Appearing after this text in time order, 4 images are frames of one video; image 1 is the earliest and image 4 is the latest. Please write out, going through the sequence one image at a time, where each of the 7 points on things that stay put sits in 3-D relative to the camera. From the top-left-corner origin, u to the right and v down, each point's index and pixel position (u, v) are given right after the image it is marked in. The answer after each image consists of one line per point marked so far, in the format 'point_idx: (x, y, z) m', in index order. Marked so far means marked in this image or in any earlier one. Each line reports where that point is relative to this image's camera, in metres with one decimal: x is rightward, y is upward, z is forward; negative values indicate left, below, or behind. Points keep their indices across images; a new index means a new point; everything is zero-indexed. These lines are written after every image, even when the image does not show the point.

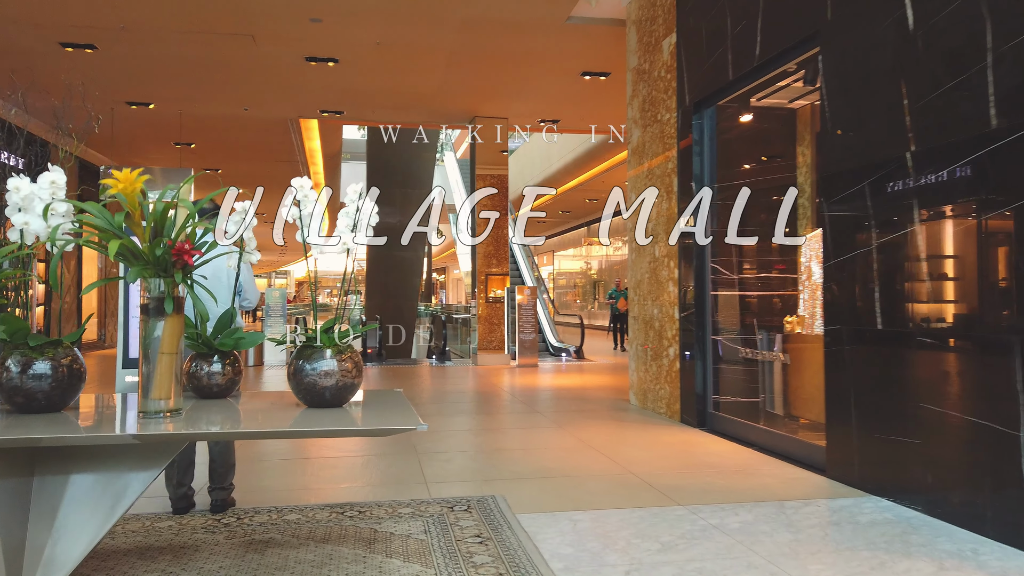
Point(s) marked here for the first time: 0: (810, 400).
0: (+1.7, -0.6, +4.2) m
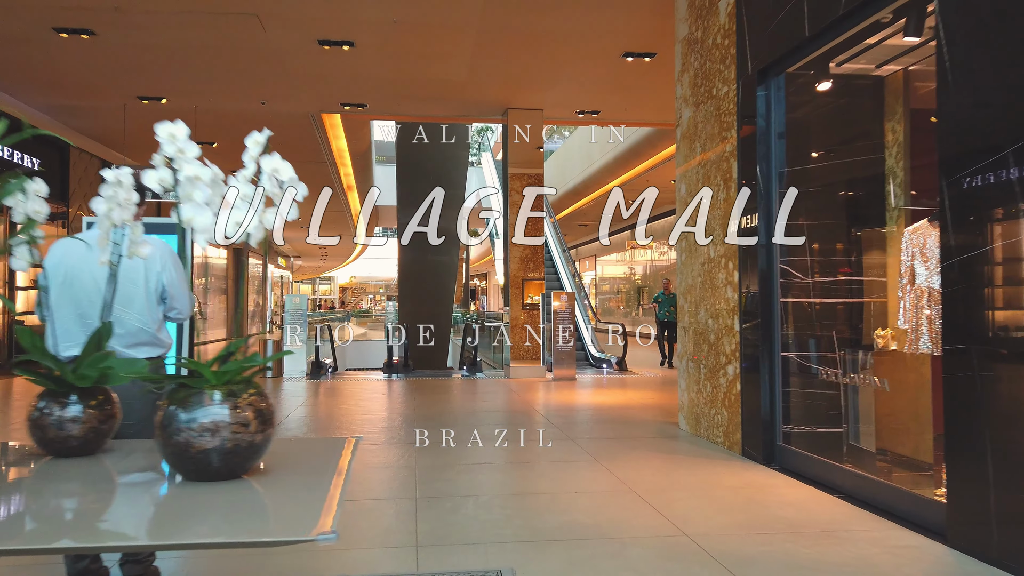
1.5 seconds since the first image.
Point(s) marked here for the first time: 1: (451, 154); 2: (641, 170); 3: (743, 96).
0: (+1.7, -0.6, +3.3) m
1: (-1.1, +2.4, +13.3) m
2: (+2.3, +2.1, +13.4) m
3: (+1.4, +1.1, +4.4) m
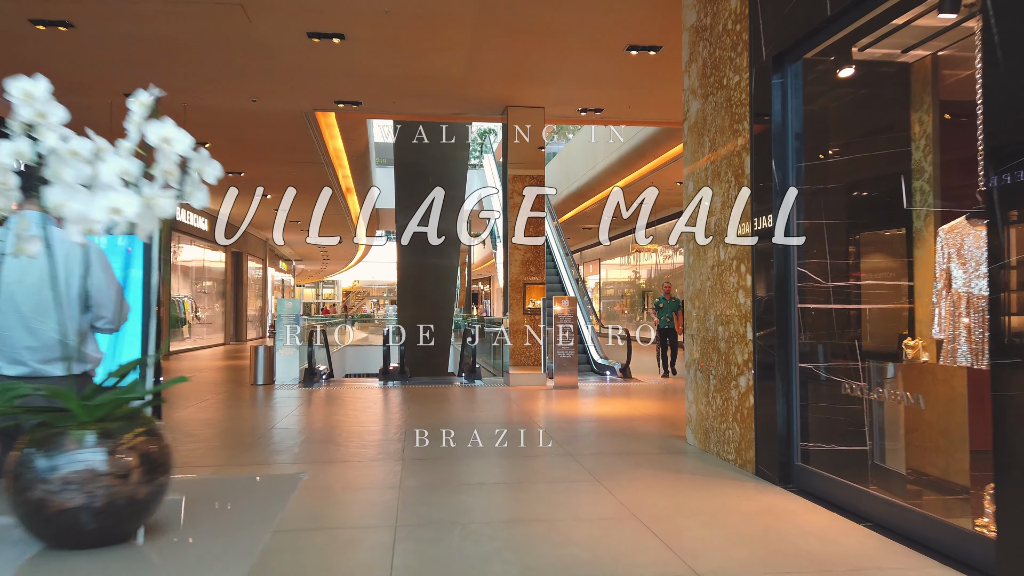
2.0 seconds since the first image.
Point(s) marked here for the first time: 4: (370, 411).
0: (+1.7, -0.7, +2.9) m
1: (-1.1, +2.3, +13.0) m
2: (+2.3, +2.0, +13.1) m
3: (+1.3, +1.1, +4.1) m
4: (-1.4, -1.3, +7.6) m
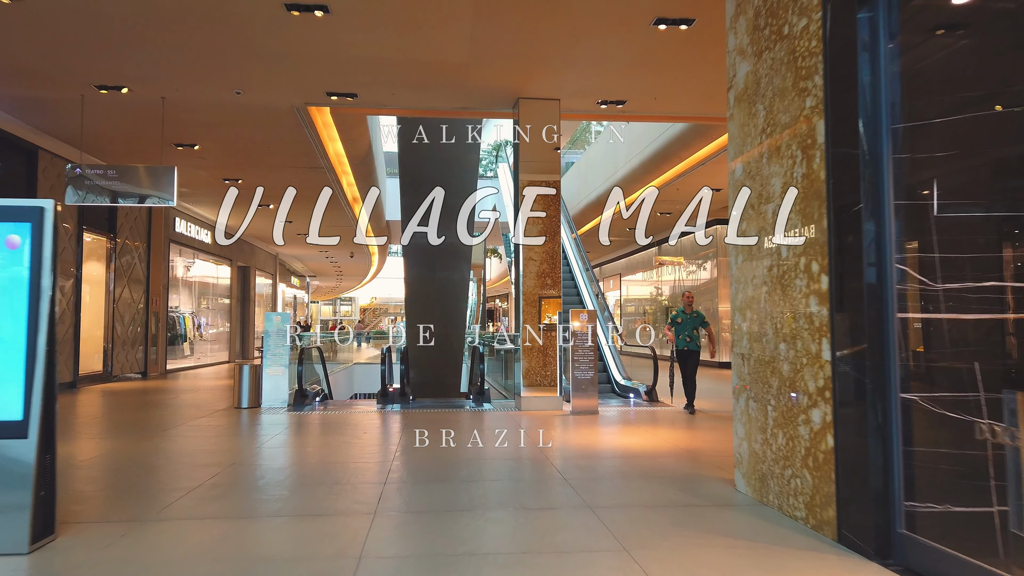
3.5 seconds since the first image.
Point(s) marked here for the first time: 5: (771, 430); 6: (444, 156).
0: (+1.7, -0.6, +1.9) m
1: (-0.8, +2.1, +12.2) m
2: (+2.6, +1.8, +12.1) m
3: (+1.3, +1.1, +3.1) m
4: (-1.3, -1.4, +6.7) m
5: (+1.2, -0.7, +3.5) m
6: (-0.9, +2.1, +12.1) m
